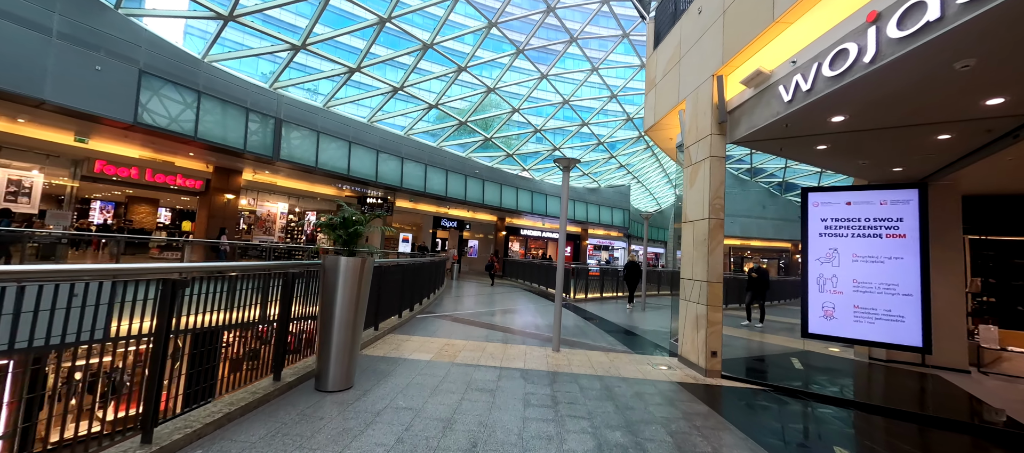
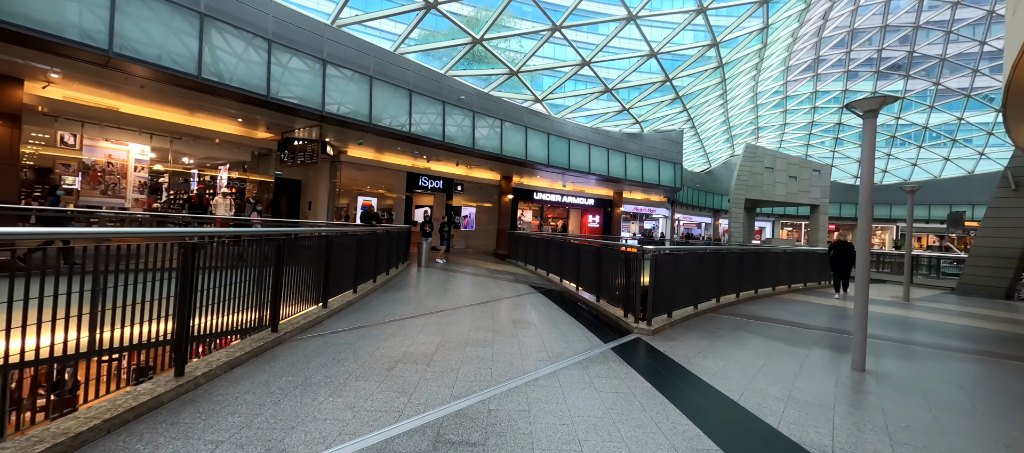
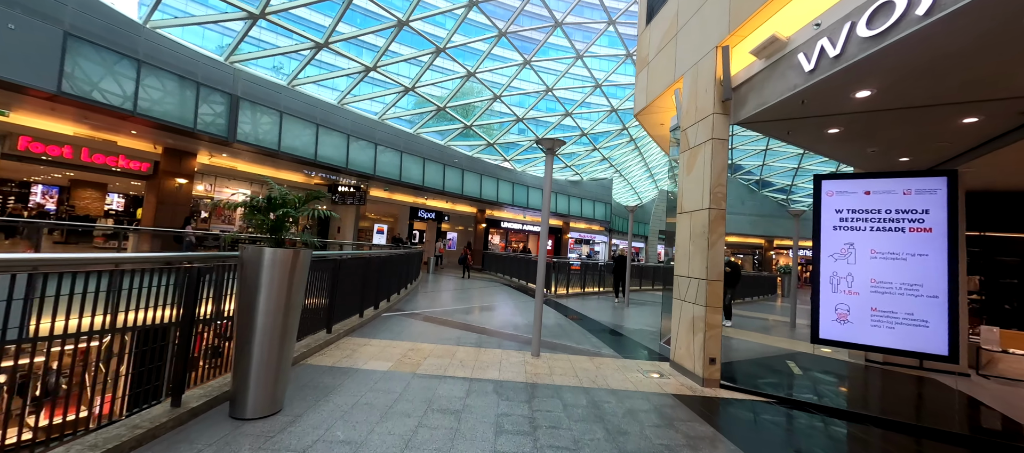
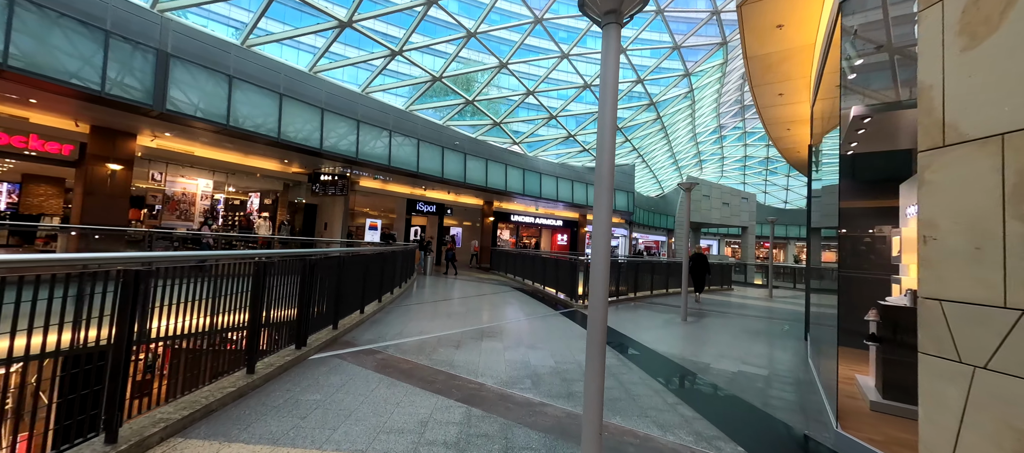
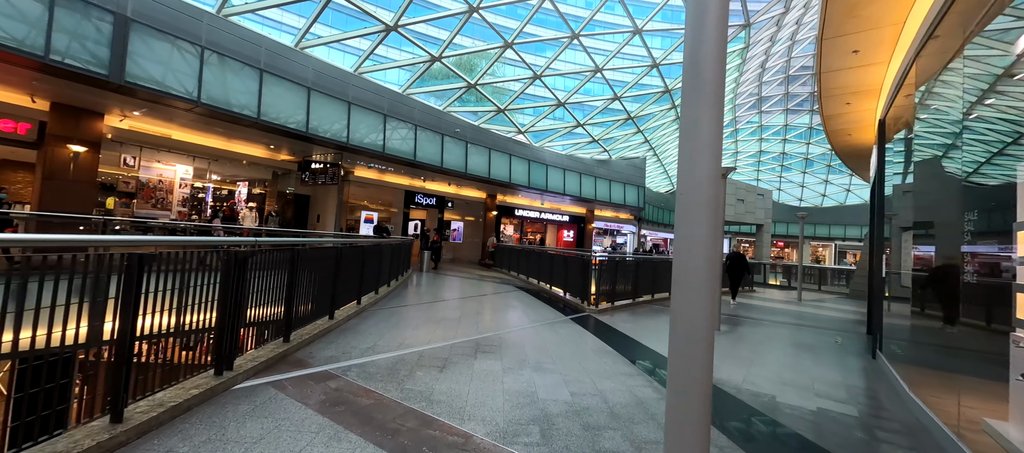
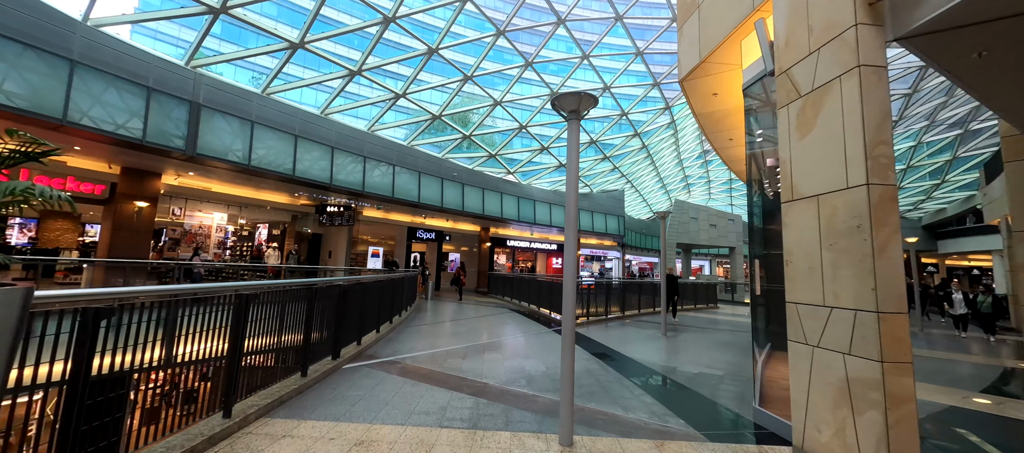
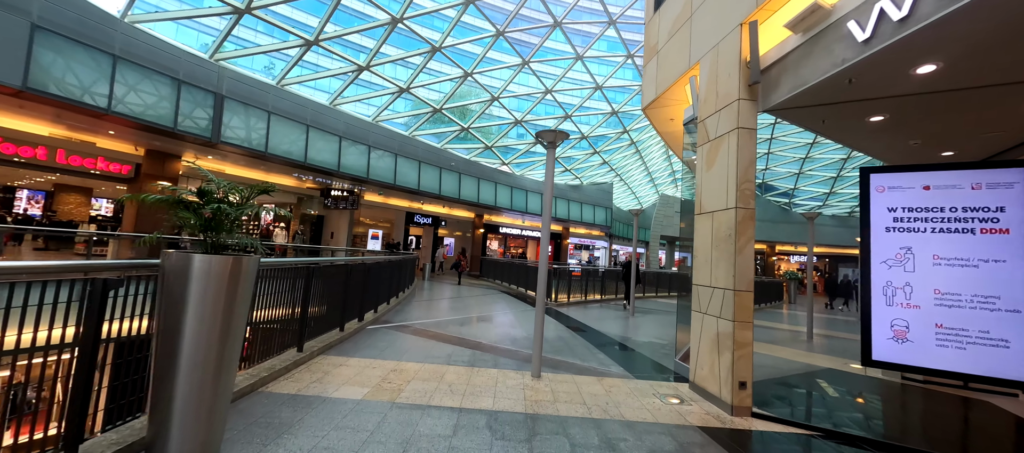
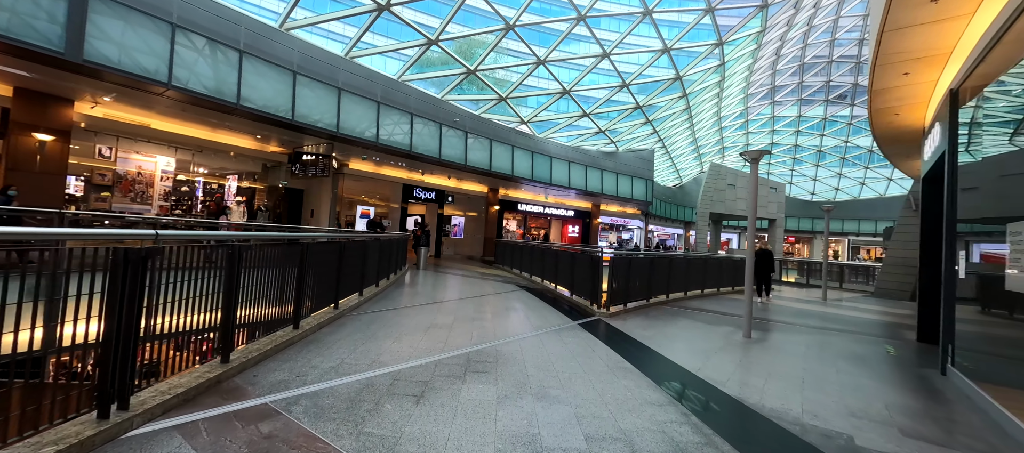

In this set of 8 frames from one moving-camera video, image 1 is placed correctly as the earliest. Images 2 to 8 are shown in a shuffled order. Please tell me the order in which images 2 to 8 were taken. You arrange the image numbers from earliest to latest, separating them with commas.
3, 7, 6, 4, 5, 8, 2
